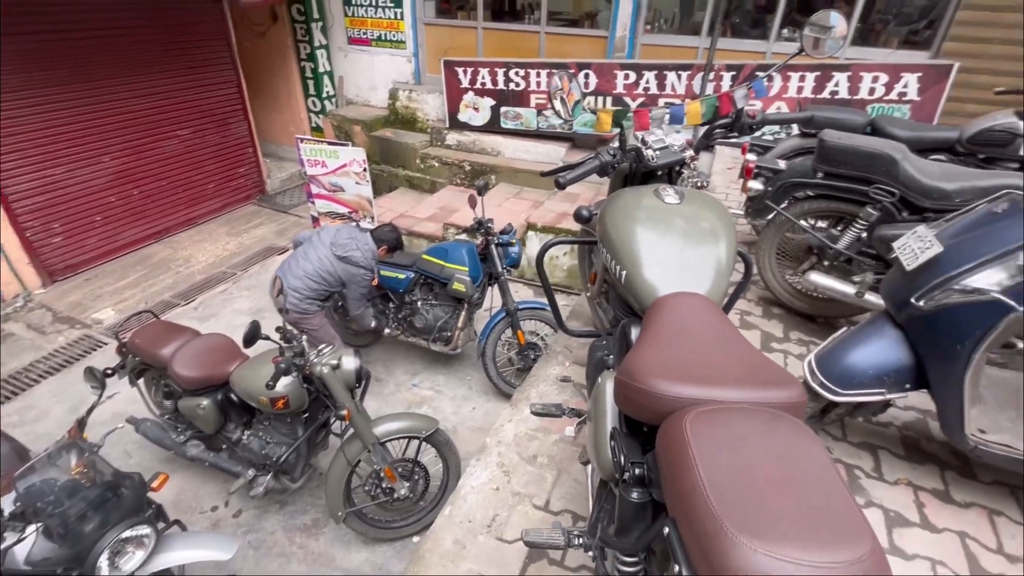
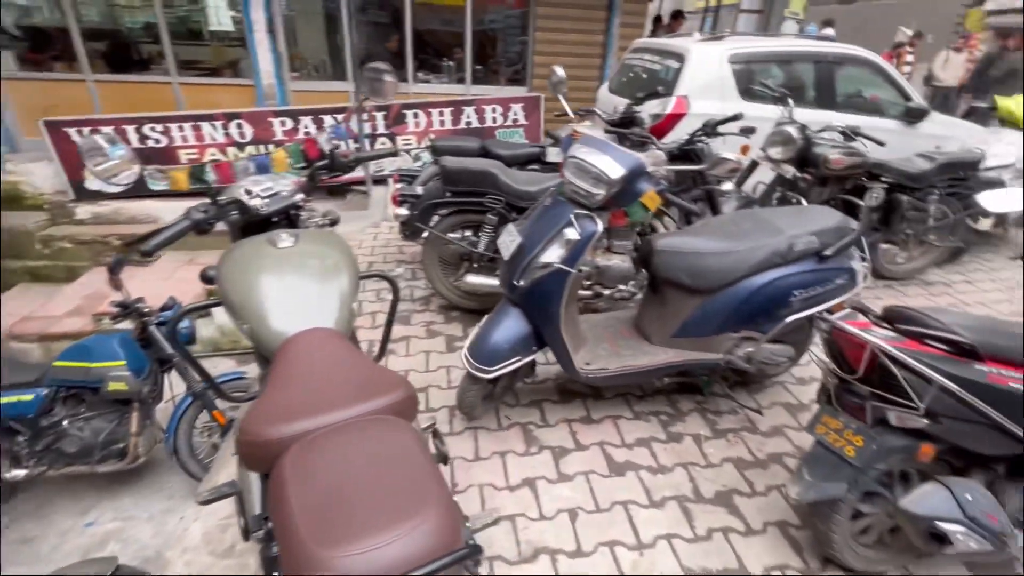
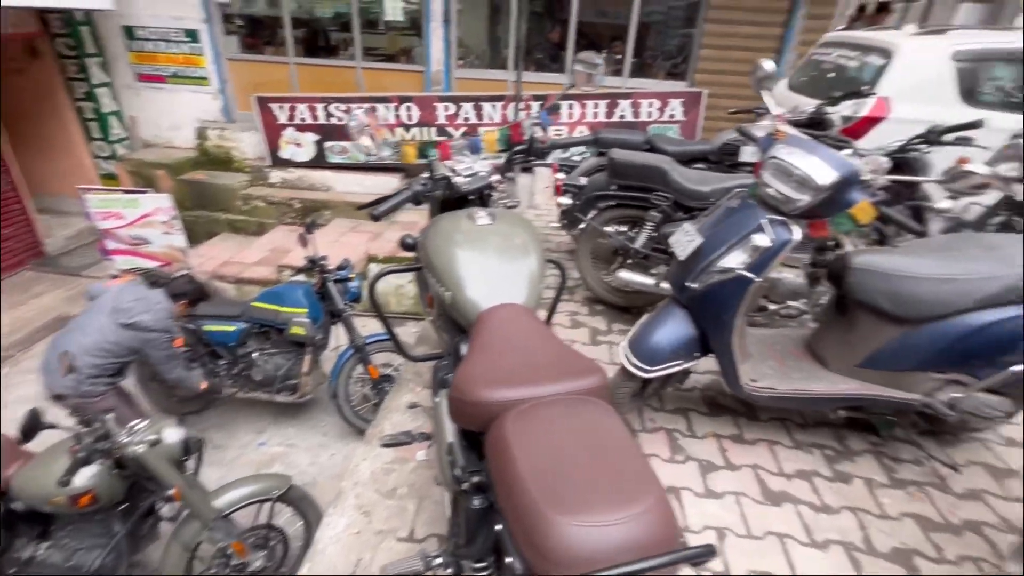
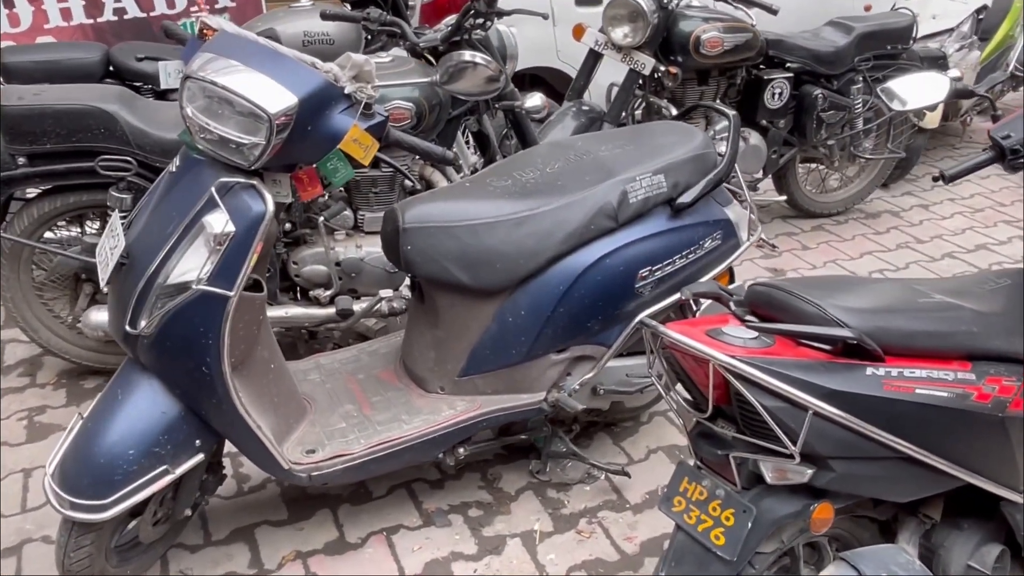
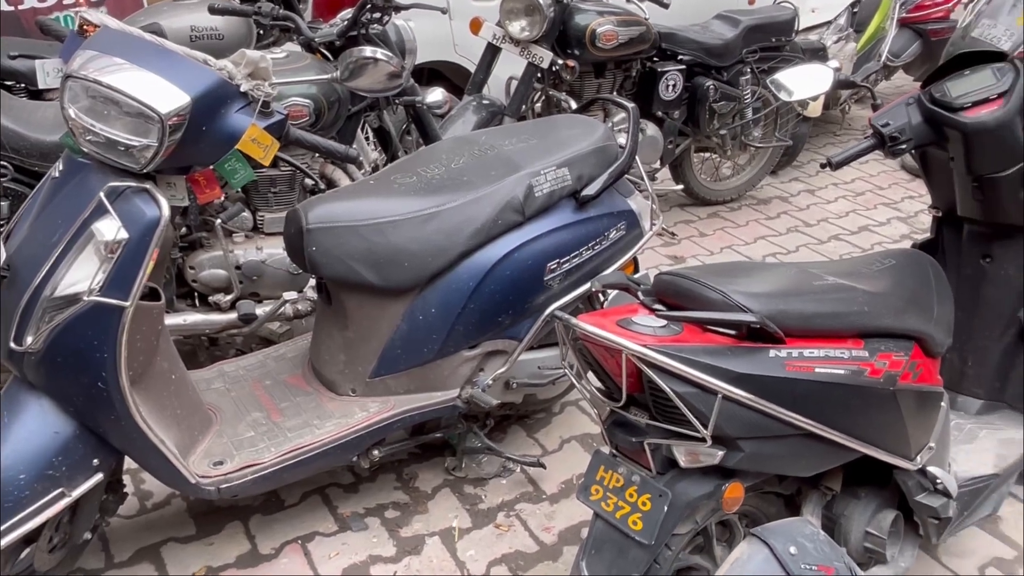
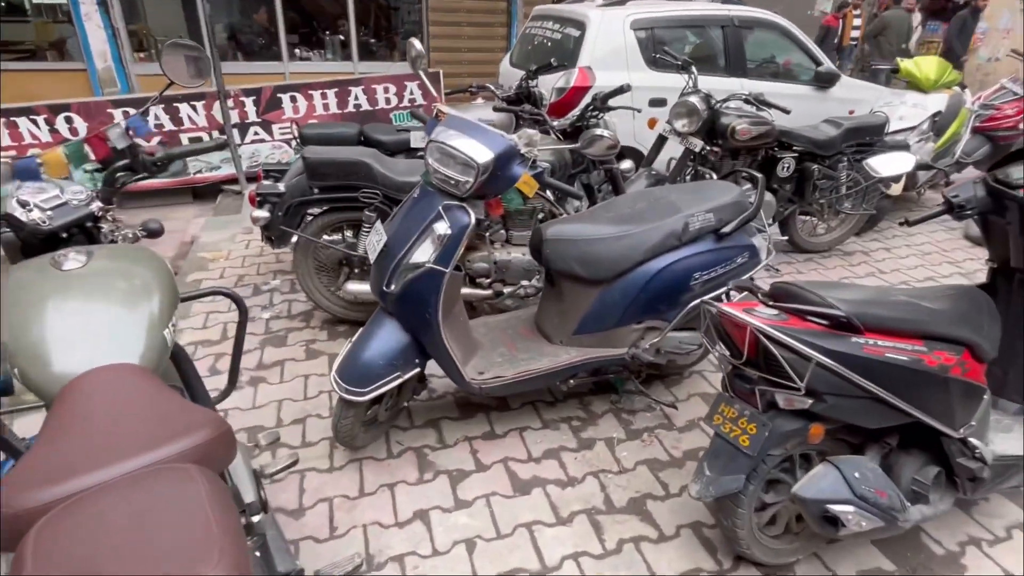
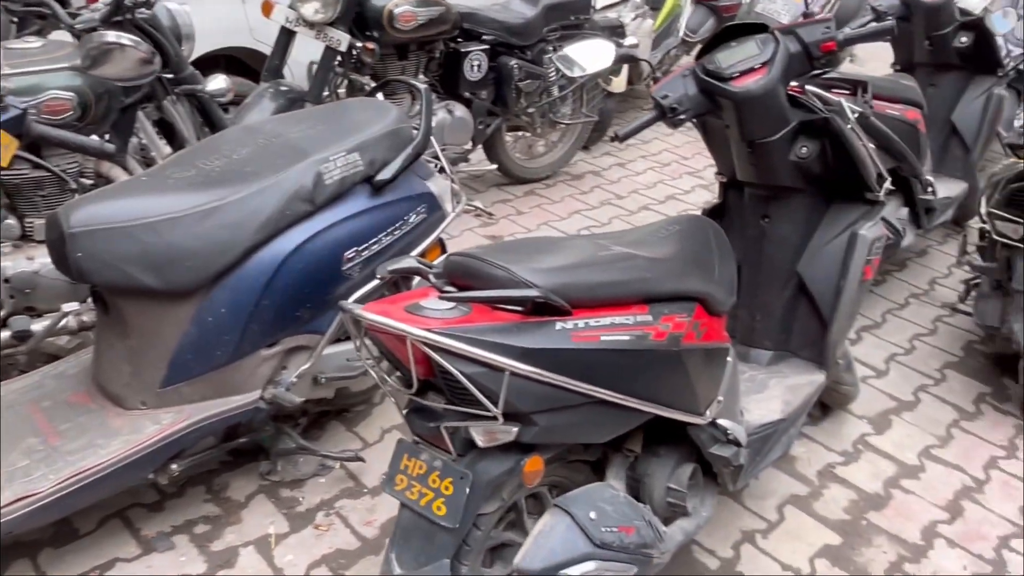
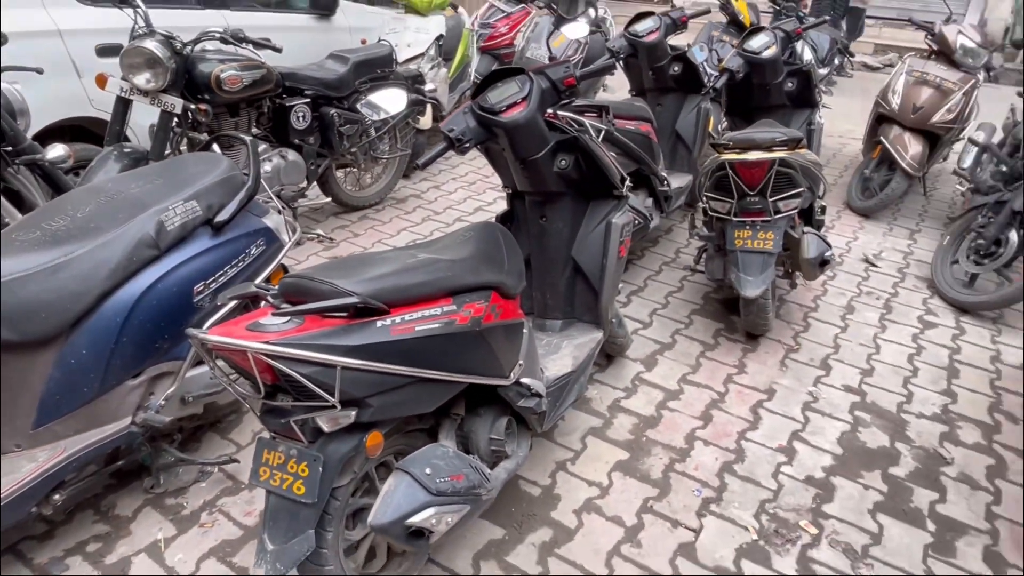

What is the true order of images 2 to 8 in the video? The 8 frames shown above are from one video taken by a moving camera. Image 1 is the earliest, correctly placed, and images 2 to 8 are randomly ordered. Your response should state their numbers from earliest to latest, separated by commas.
3, 2, 6, 4, 5, 7, 8
